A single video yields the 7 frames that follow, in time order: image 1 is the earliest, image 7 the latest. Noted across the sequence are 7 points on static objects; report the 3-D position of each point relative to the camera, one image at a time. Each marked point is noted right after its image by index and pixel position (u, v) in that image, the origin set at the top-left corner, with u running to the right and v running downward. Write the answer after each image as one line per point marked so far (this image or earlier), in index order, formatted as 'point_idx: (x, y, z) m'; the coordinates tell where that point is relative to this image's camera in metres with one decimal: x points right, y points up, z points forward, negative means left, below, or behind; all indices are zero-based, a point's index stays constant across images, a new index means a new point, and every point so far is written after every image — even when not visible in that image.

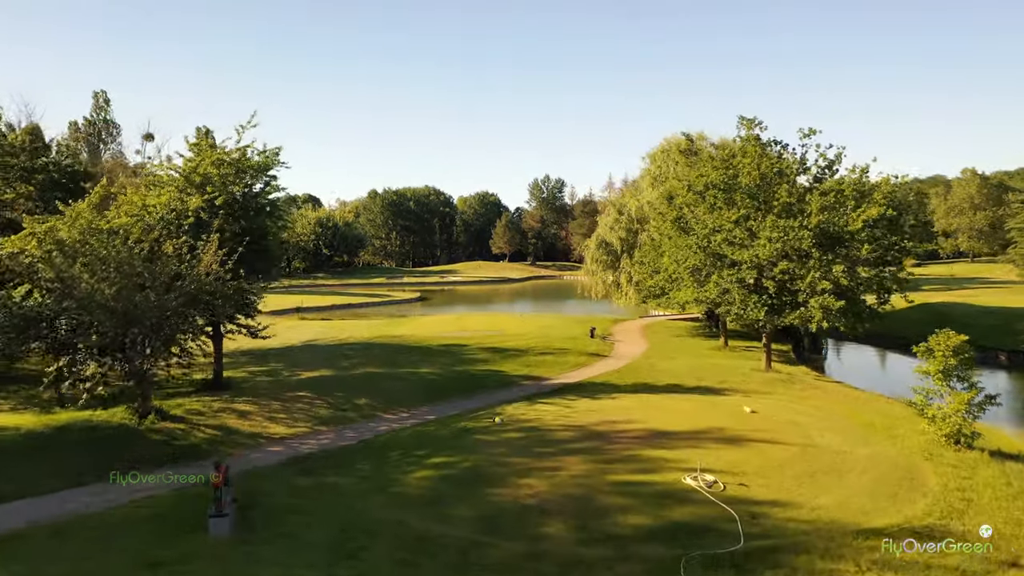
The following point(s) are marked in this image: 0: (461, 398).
0: (-1.2, -2.6, +19.3) m
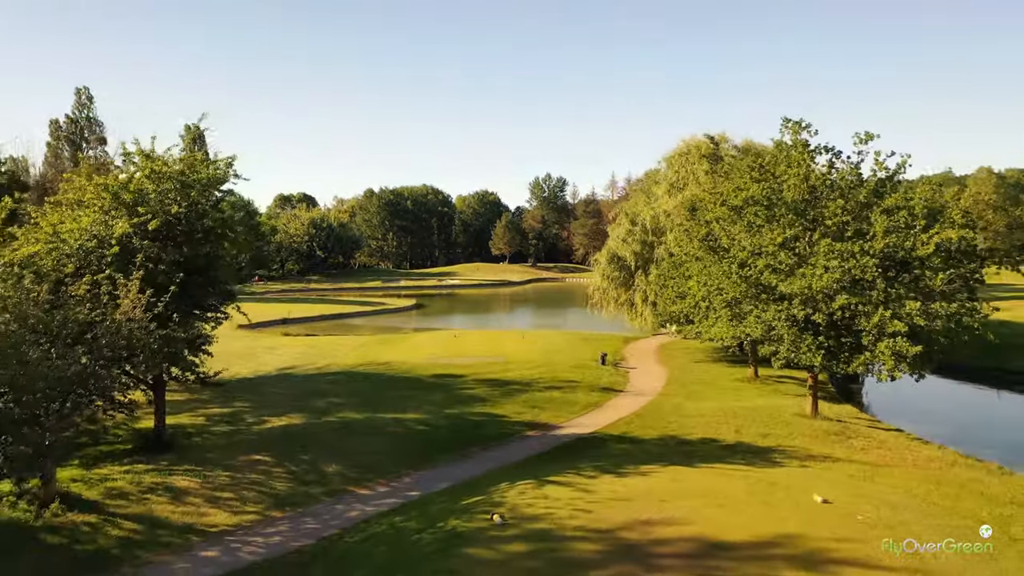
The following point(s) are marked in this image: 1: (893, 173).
0: (-1.2, -3.4, +15.9) m
1: (+8.7, +2.6, +18.4) m
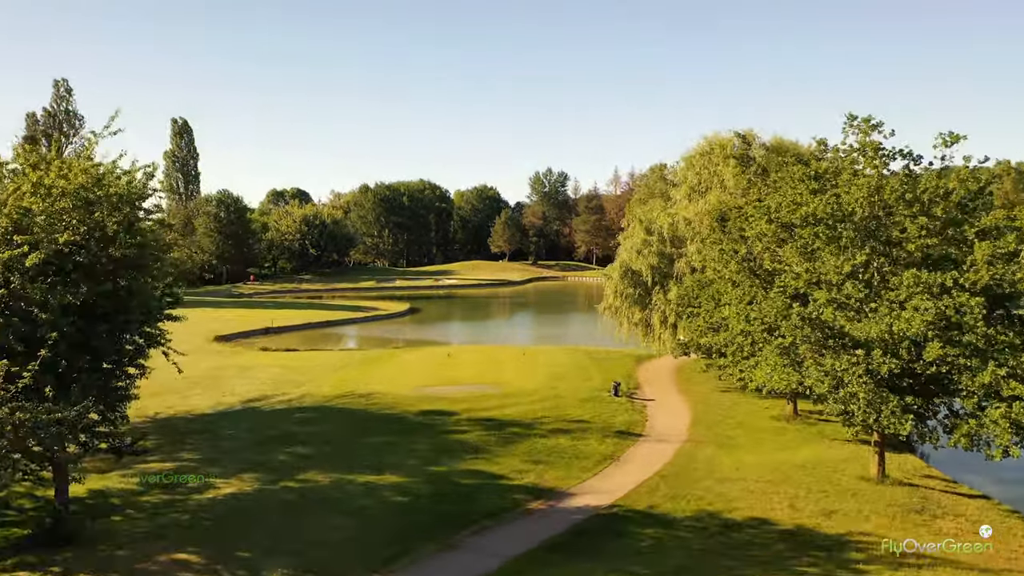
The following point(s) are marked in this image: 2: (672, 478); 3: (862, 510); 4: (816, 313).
0: (-1.2, -4.1, +12.4) m
1: (+8.6, +1.9, +14.8) m
2: (+3.2, -3.8, +16.3) m
3: (+6.1, -3.8, +14.2) m
4: (+5.1, -0.4, +13.7) m
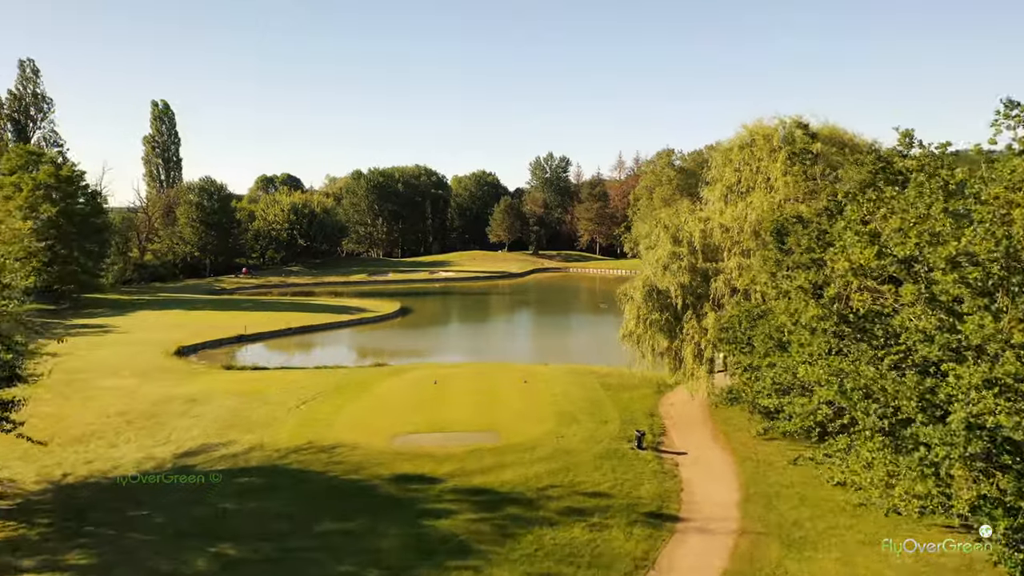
0: (-1.2, -5.0, +7.7) m
1: (+8.6, +1.1, +10.0) m
2: (+3.2, -4.6, +11.6) m
3: (+6.1, -4.7, +9.5) m
4: (+5.1, -1.3, +9.0) m
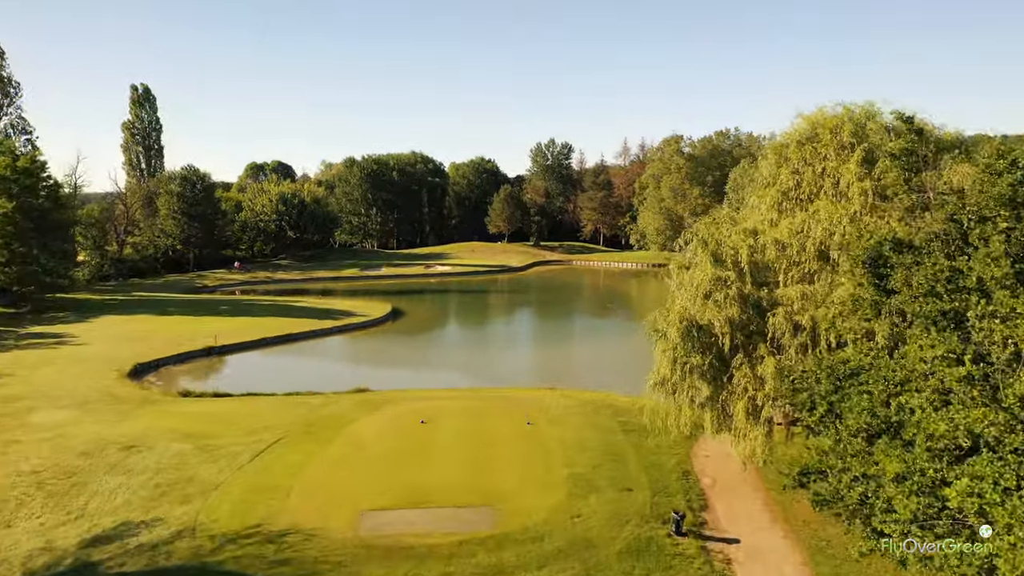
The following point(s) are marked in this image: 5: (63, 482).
0: (-1.2, -6.0, +3.3) m
1: (+8.6, +0.1, +5.5) m
2: (+3.2, -5.5, +7.3) m
3: (+6.1, -5.6, +5.2) m
4: (+5.1, -2.3, +4.5) m
5: (-10.5, -4.5, +19.0) m
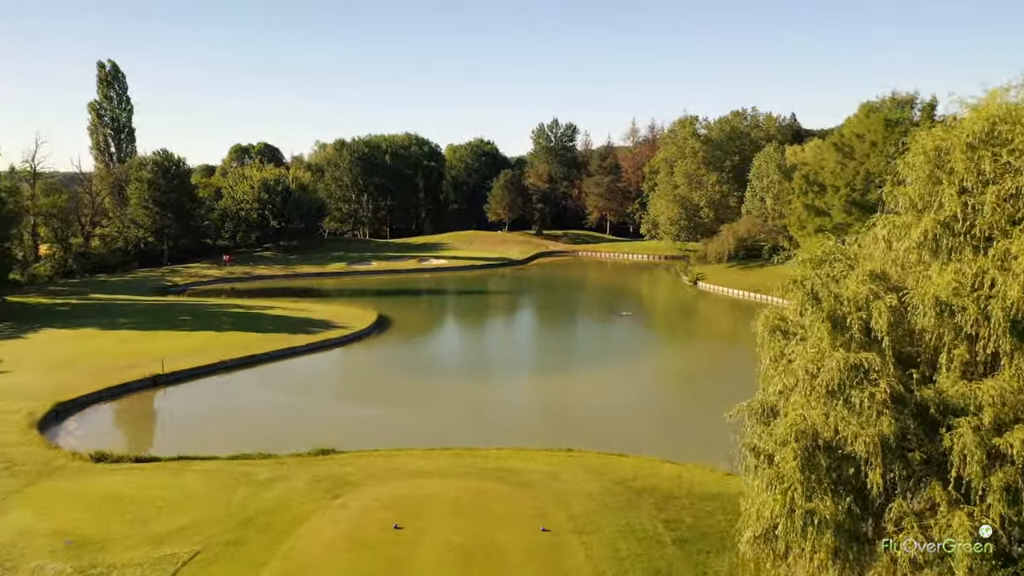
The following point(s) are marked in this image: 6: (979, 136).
0: (-1.0, -7.6, -2.9) m
1: (+8.8, -1.4, -0.8) m
2: (+3.4, -7.0, +1.1) m
3: (+6.3, -7.2, -1.0) m
4: (+5.3, -3.8, -1.7) m
5: (-10.3, -5.6, +12.7) m
6: (+6.8, +2.2, +11.8) m
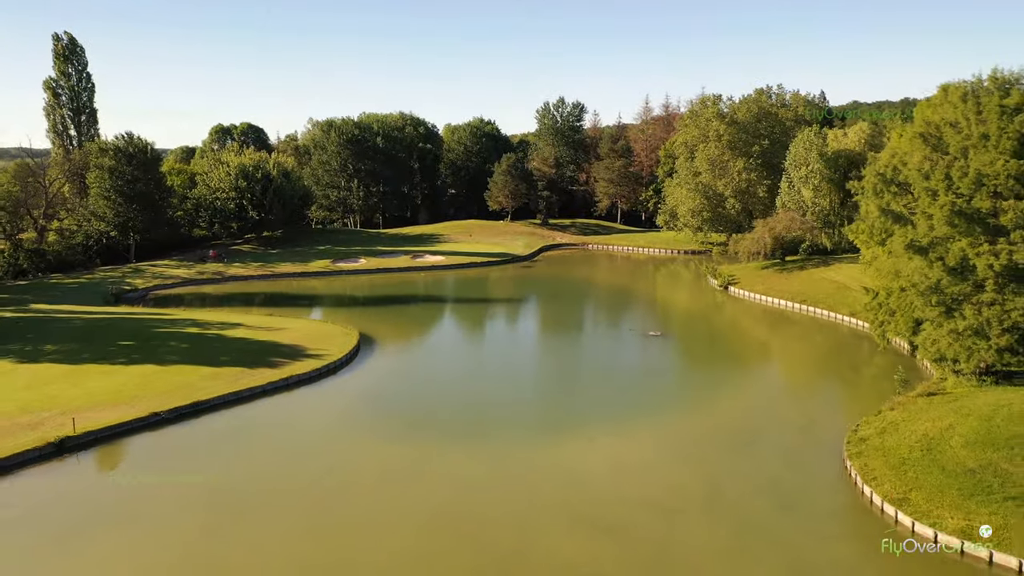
0: (-0.6, -9.8, -10.0) m
1: (+9.2, -3.5, -8.1) m
2: (+3.7, -9.1, -6.1) m
3: (+6.7, -9.3, -8.2) m
4: (+5.7, -6.0, -9.0) m
5: (-10.0, -7.4, +5.5) m
6: (+7.1, +0.5, +4.4) m
